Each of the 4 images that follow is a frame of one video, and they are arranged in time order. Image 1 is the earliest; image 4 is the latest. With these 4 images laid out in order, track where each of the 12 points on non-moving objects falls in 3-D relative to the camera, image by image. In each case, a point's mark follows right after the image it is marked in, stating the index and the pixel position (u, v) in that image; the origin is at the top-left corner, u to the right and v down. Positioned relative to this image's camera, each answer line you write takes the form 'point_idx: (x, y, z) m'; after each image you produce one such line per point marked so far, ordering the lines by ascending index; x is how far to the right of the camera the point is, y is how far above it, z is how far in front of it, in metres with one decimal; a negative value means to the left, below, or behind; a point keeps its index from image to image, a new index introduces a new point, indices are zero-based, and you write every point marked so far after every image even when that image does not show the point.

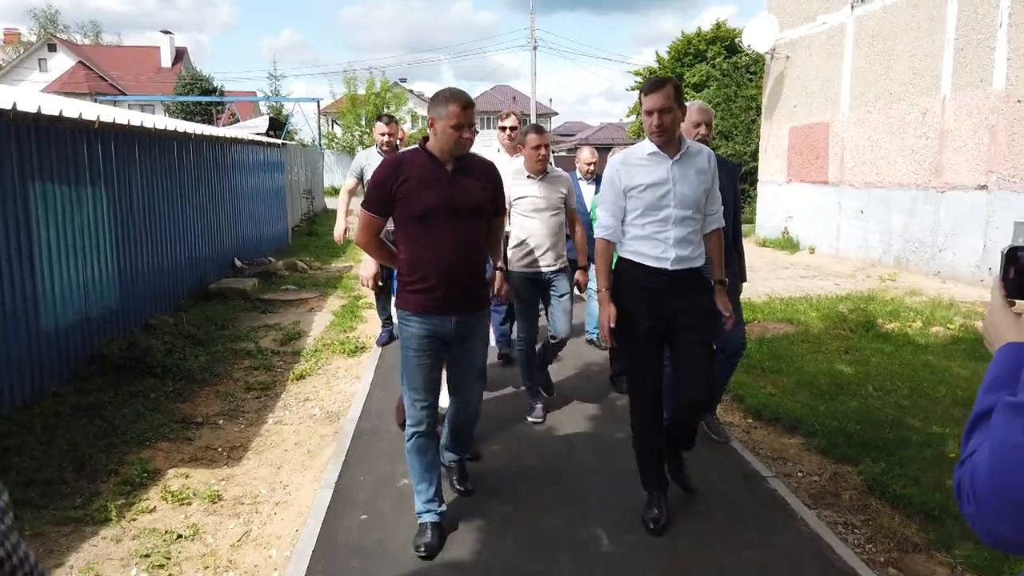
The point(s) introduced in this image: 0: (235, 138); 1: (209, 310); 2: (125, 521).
0: (-4.5, +2.4, +12.5) m
1: (-3.6, -0.2, +9.2) m
2: (-2.0, -1.2, +4.0) m
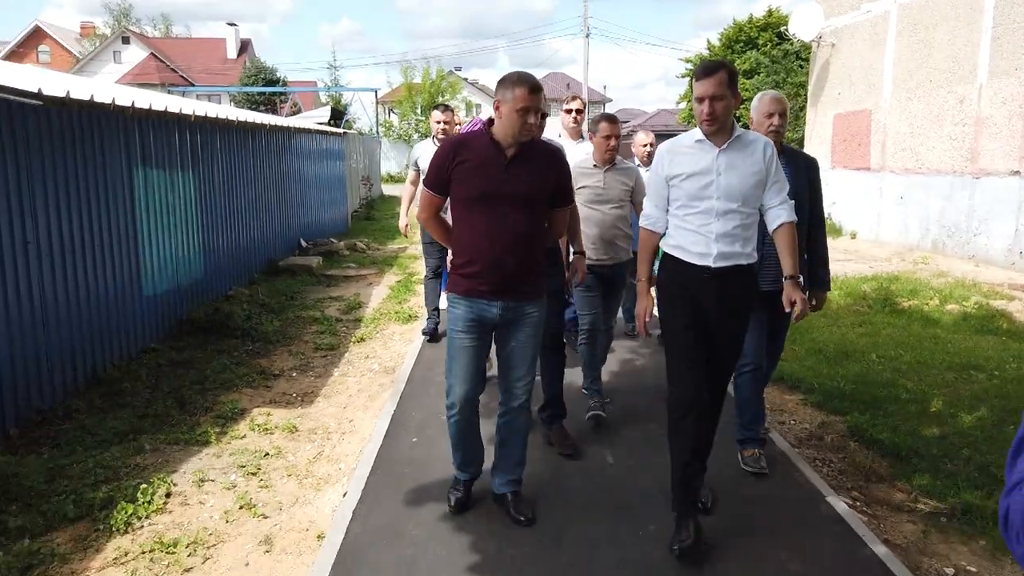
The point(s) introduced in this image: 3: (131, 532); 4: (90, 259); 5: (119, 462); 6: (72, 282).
0: (-3.7, +2.8, +13.5) m
1: (-3.0, +0.1, +10.2) m
2: (-1.8, -1.0, +4.9) m
3: (-1.9, -1.2, +3.8) m
4: (-3.4, +0.2, +6.2) m
5: (-2.3, -1.0, +4.5) m
6: (-3.4, 0.0, +5.8) m
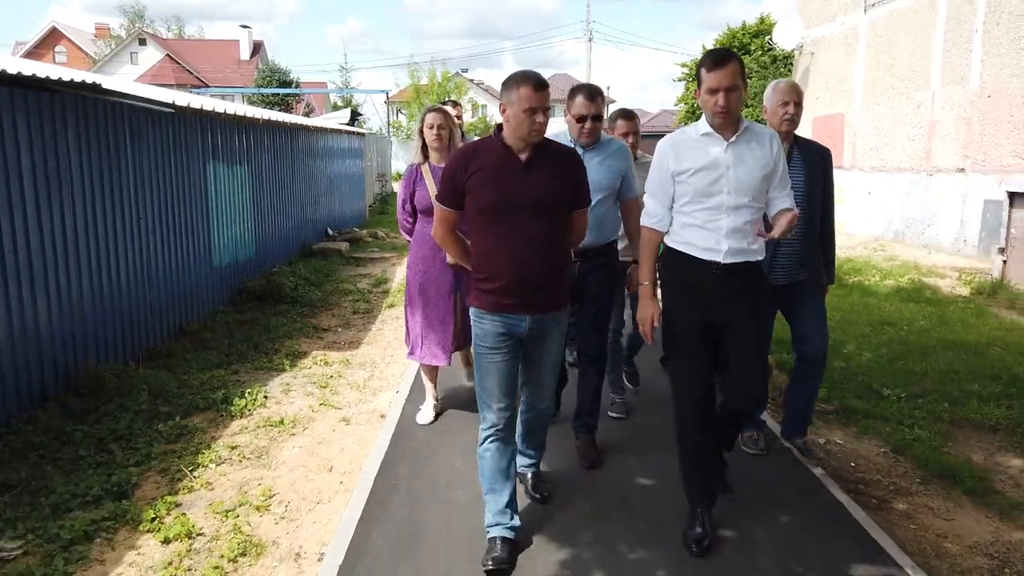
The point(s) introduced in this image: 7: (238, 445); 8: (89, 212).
0: (-3.6, +3.1, +15.0) m
1: (-3.0, +0.4, +11.7) m
2: (-1.8, -0.7, +6.4) m
3: (-1.8, -0.9, +5.3) m
4: (-3.4, +0.5, +7.7) m
5: (-2.2, -0.7, +6.0) m
6: (-3.3, +0.3, +7.4) m
7: (-1.7, -1.0, +4.7) m
8: (-3.3, +0.6, +6.1) m
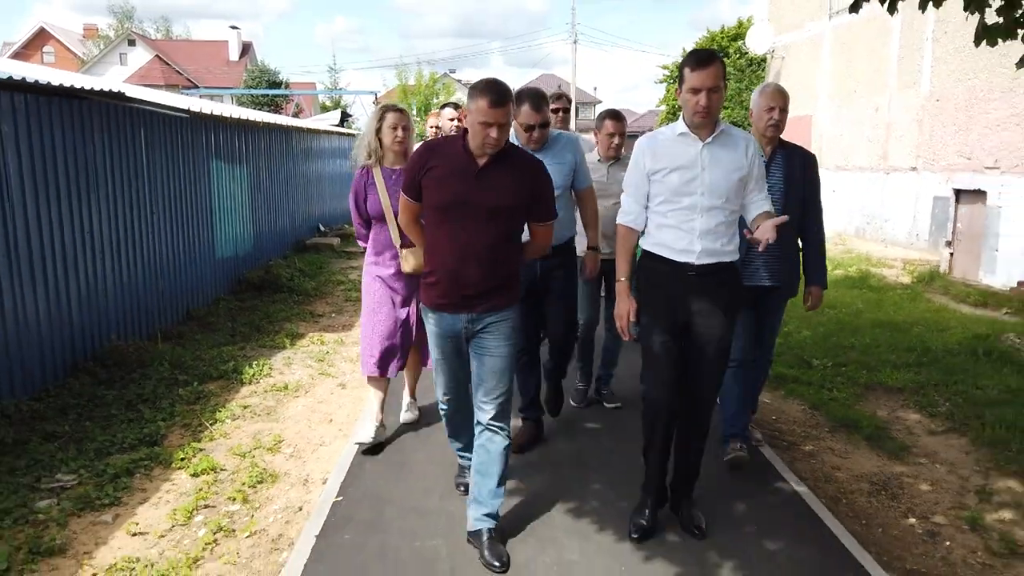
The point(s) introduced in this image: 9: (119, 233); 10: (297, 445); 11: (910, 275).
0: (-4.0, +3.2, +15.7) m
1: (-3.3, +0.5, +12.4) m
2: (-2.0, -0.5, +7.2) m
3: (-2.0, -0.7, +6.0) m
4: (-3.6, +0.6, +8.4) m
5: (-2.5, -0.6, +6.8) m
6: (-3.6, +0.5, +8.1) m
7: (-1.9, -0.8, +5.5) m
8: (-3.6, +0.7, +6.8) m
9: (-3.5, +0.5, +6.9) m
10: (-1.3, -1.0, +4.7) m
11: (+5.3, +0.2, +10.4) m
